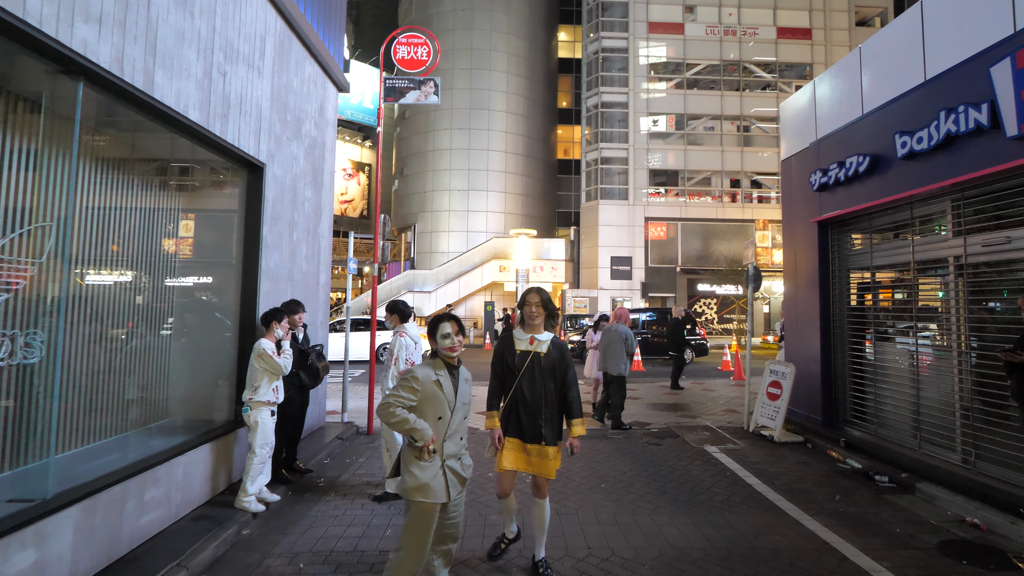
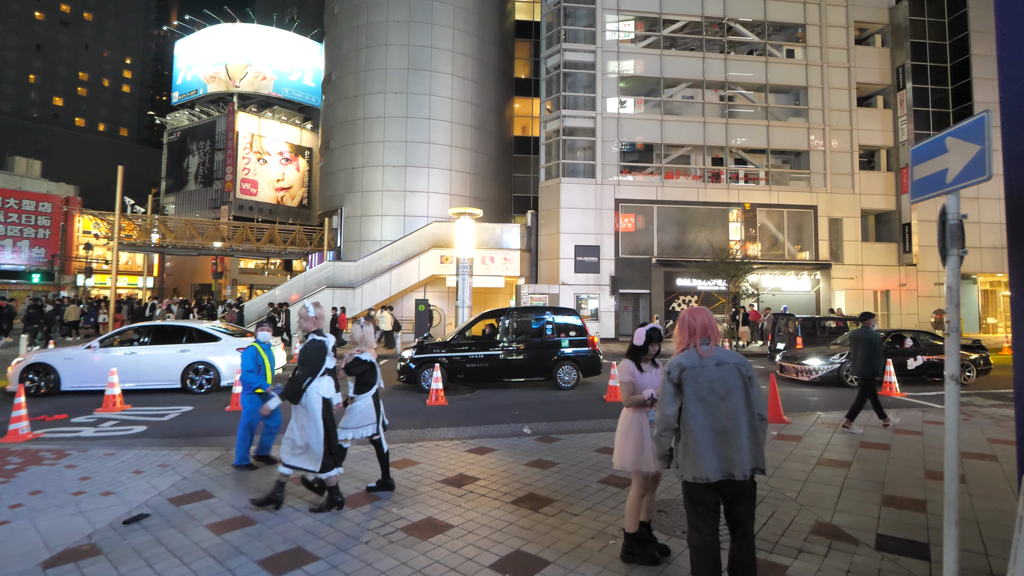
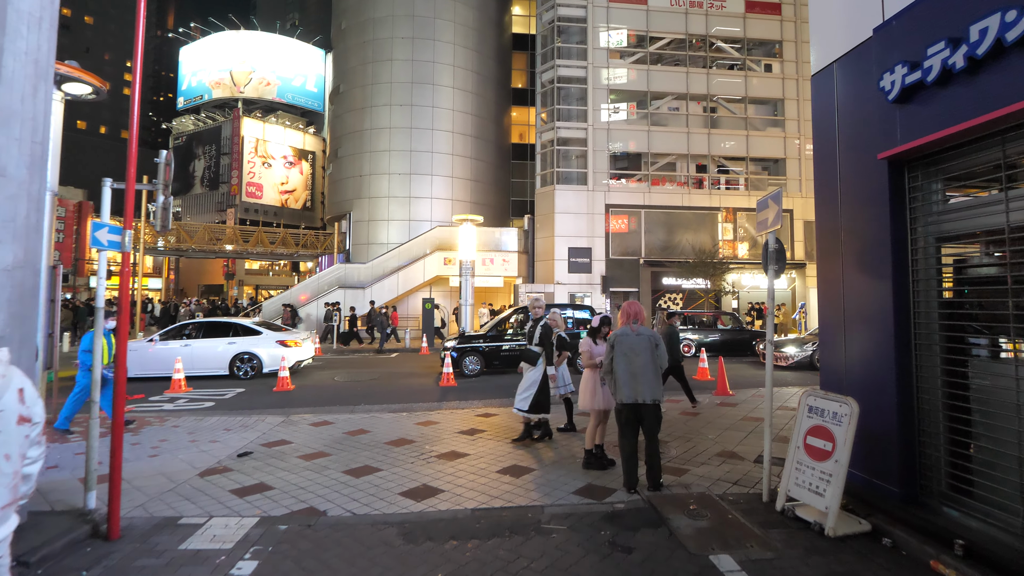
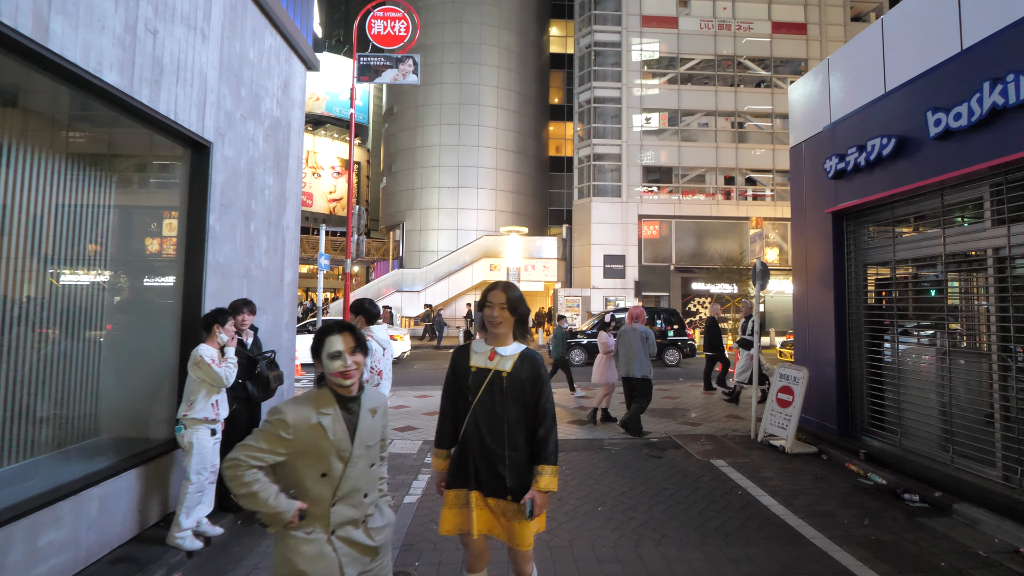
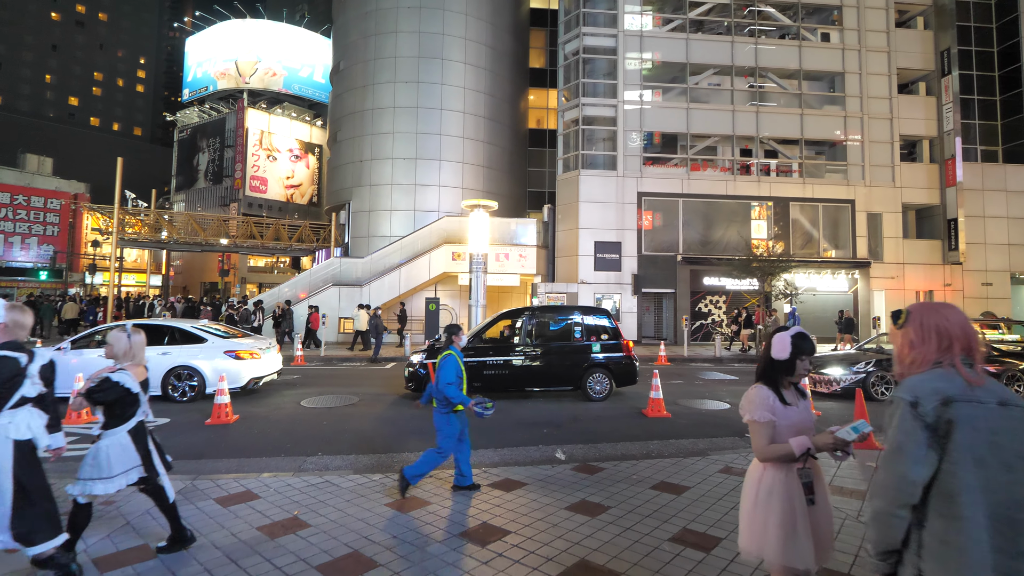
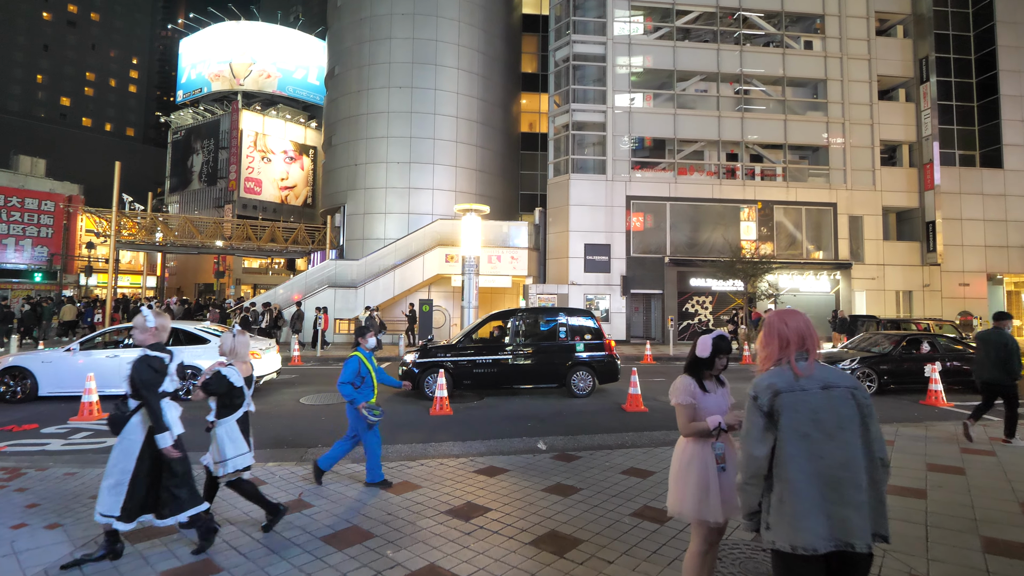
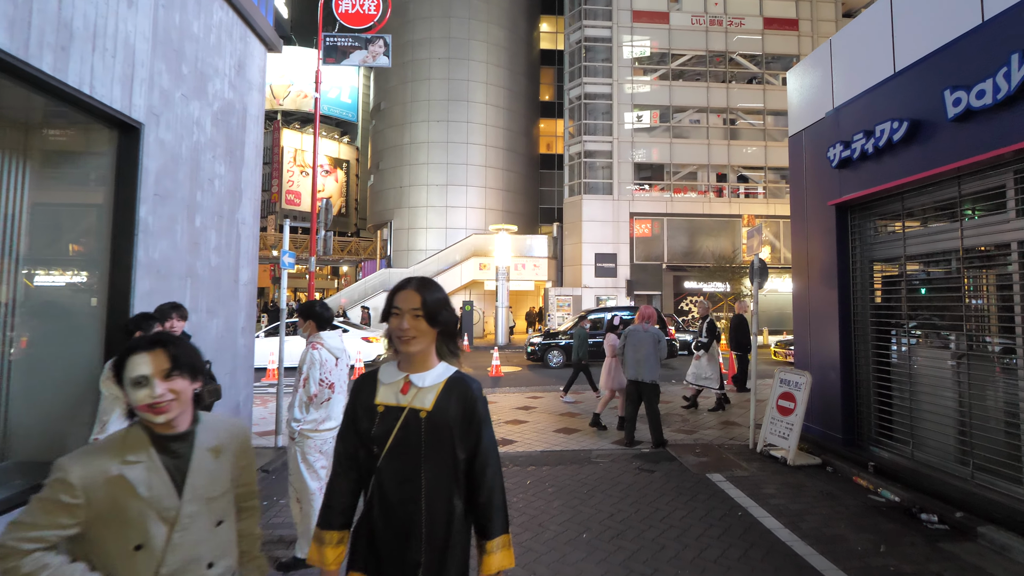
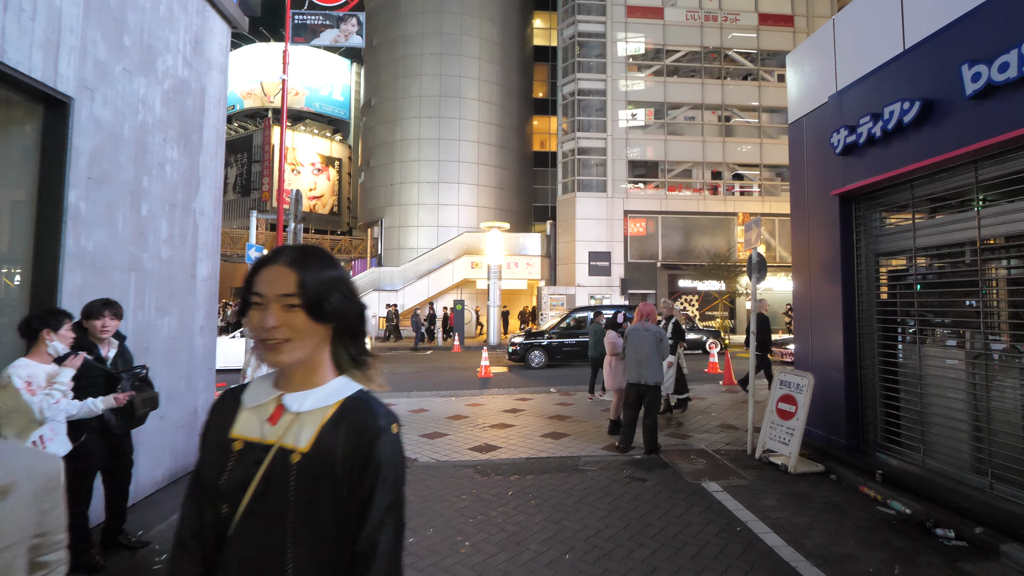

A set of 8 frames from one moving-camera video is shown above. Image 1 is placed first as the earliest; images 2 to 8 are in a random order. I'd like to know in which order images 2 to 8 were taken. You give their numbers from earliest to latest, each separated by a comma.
4, 7, 8, 3, 2, 6, 5
